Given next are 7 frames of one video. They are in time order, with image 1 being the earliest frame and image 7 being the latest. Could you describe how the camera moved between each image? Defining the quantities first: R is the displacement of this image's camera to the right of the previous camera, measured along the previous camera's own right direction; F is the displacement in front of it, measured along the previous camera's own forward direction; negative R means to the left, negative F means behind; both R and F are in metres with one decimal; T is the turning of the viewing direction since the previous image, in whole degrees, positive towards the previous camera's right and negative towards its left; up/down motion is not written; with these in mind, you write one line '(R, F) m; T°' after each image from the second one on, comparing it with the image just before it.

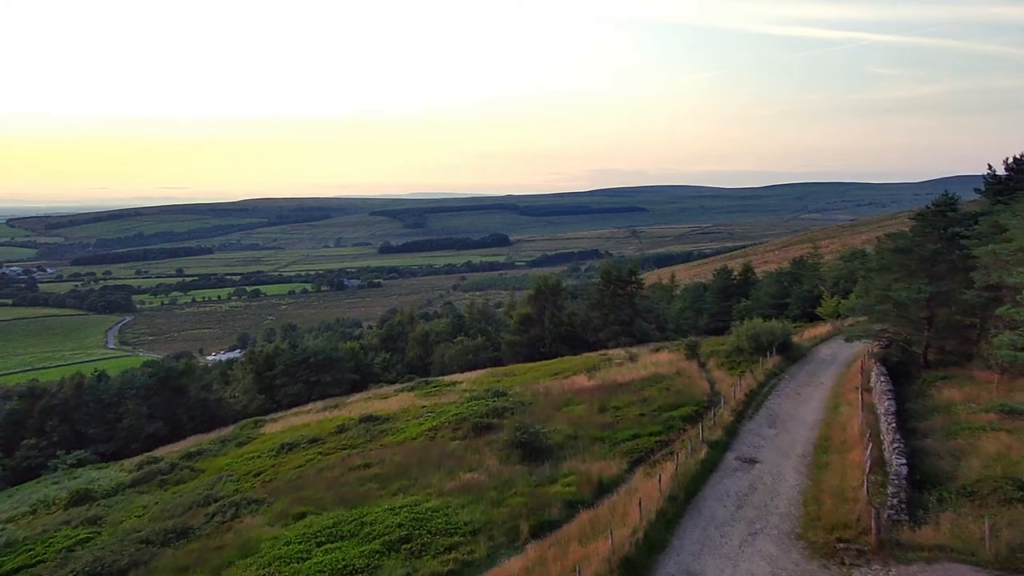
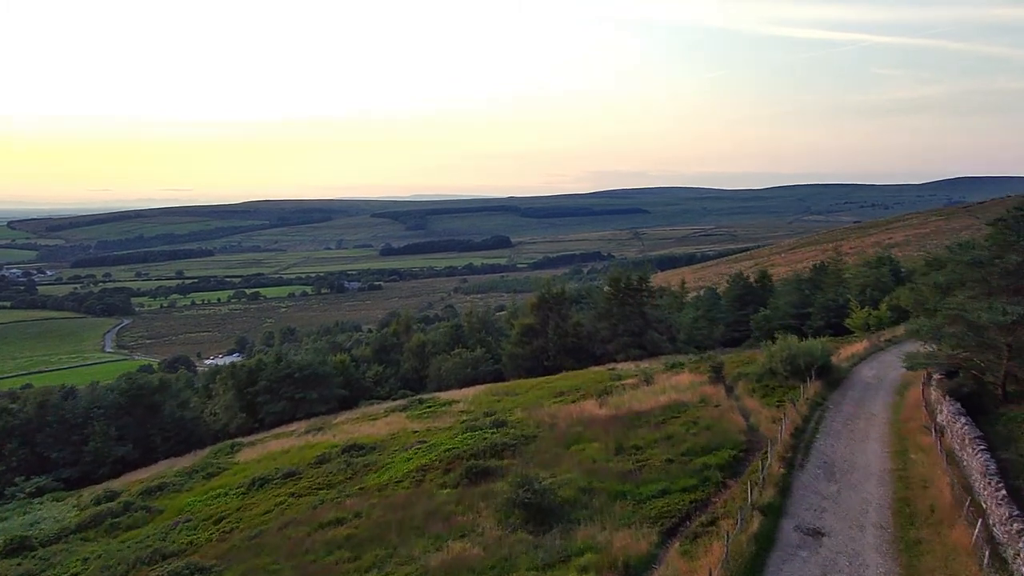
(0.0, +3.7) m; 0°
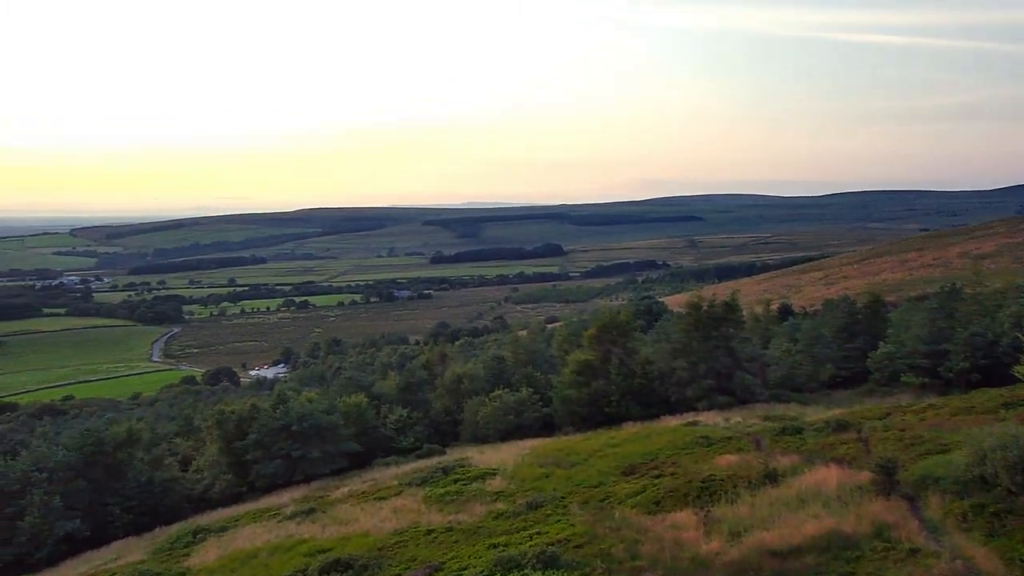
(-0.1, +9.7) m; -3°
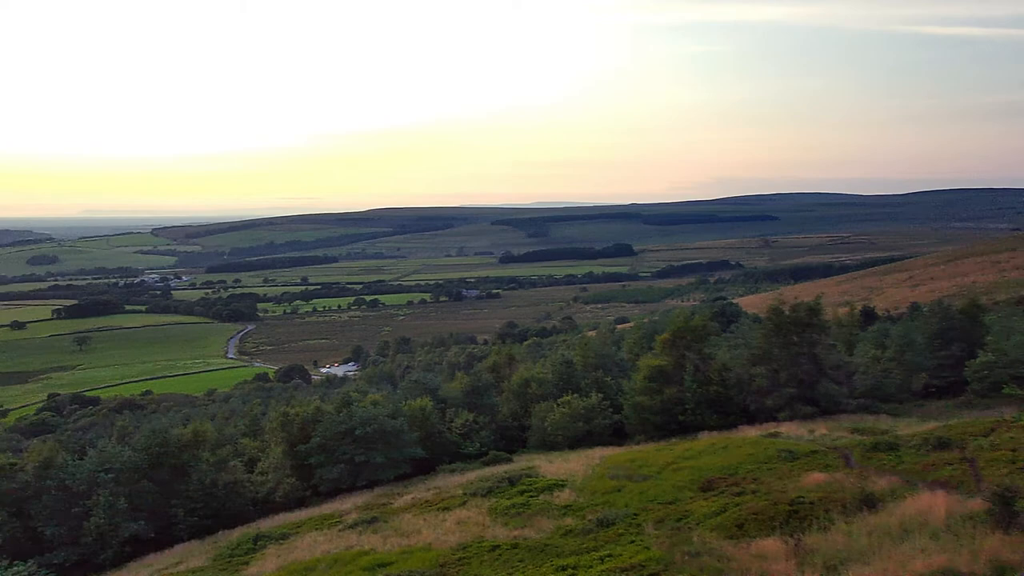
(-0.1, +1.3) m; -4°
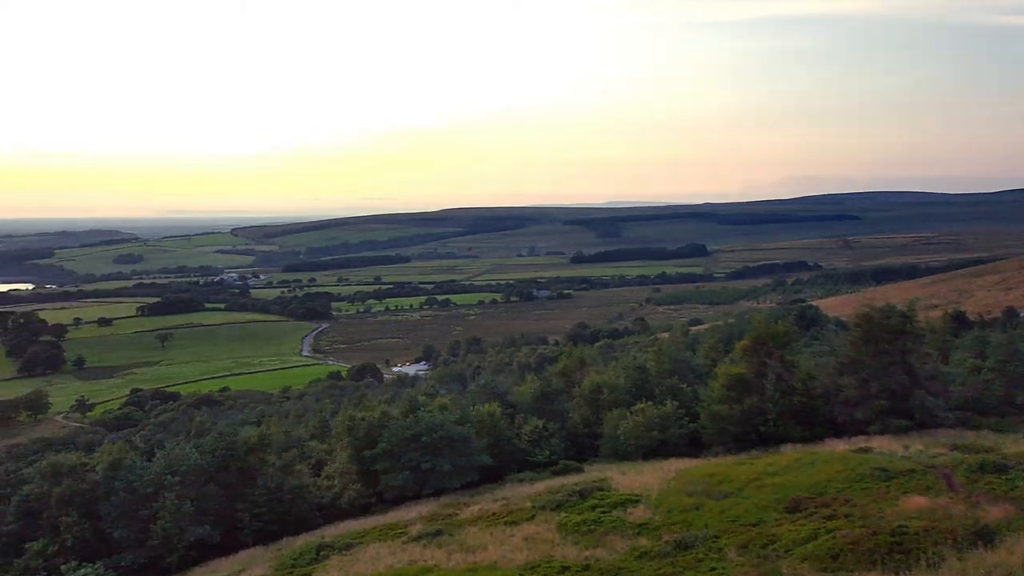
(0.0, +1.3) m; -4°
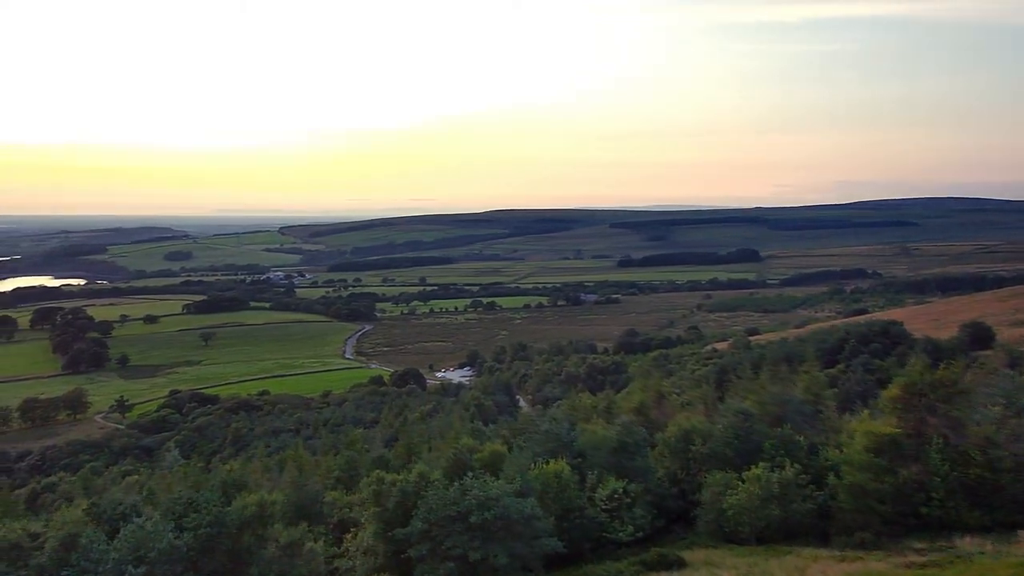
(-1.1, +8.7) m; -3°
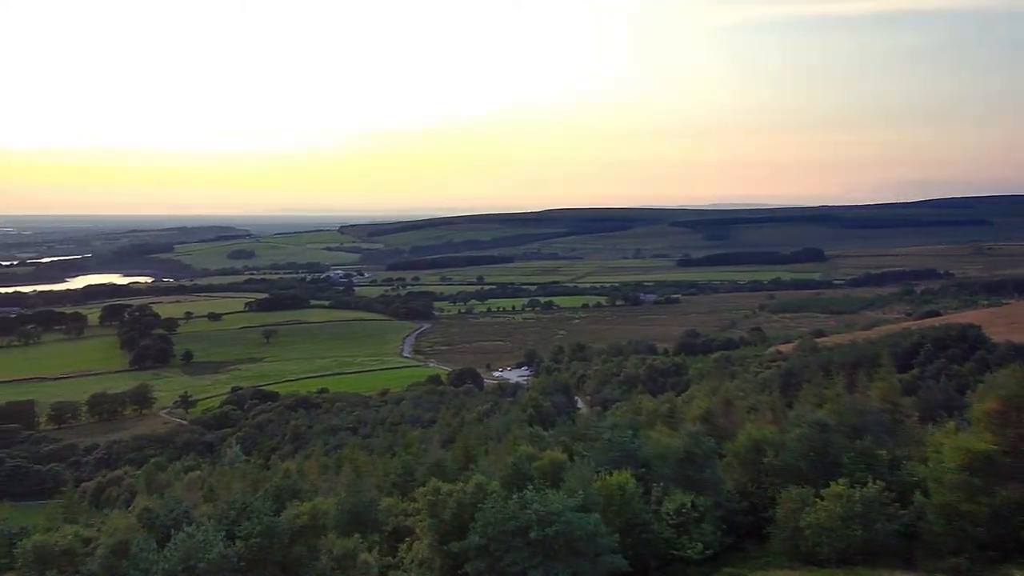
(-0.2, +1.4) m; -4°
